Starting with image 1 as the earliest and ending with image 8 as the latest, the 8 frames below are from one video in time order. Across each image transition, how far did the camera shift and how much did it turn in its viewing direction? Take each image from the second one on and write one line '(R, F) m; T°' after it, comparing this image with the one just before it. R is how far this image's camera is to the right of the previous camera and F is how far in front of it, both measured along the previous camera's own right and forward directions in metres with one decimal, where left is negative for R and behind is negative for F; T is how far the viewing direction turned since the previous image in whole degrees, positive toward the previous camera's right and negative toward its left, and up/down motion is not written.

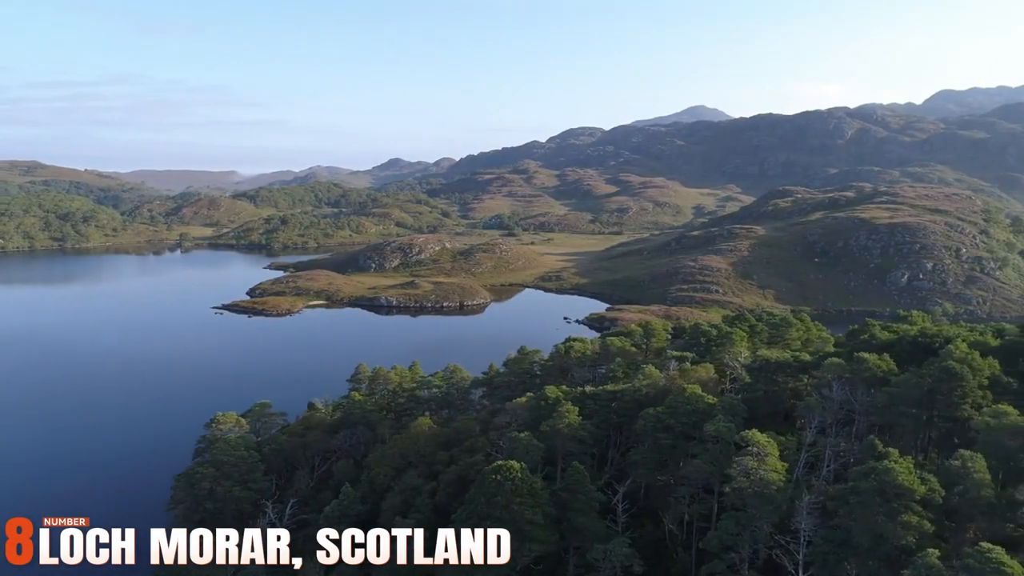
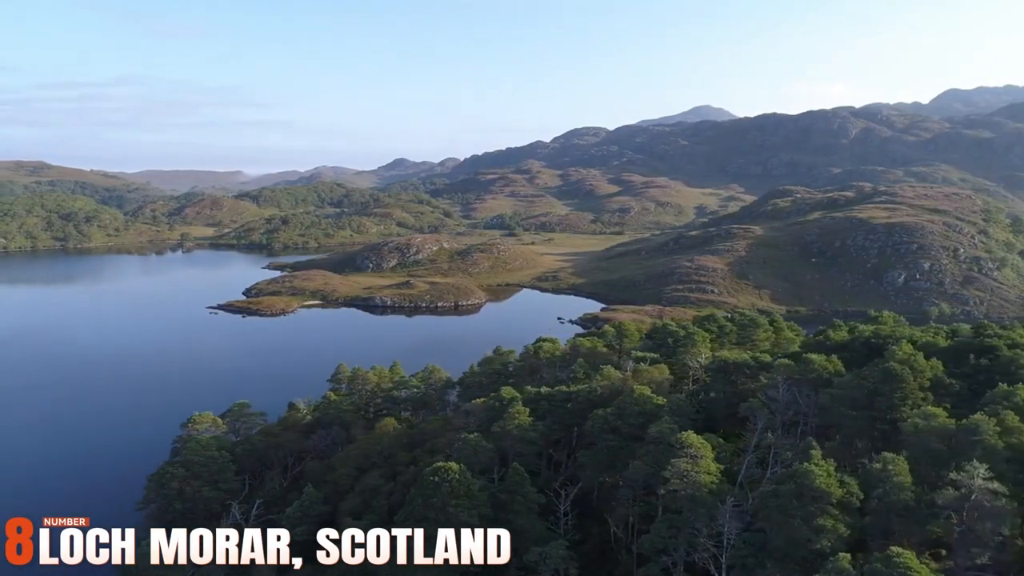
(+1.8, +0.2) m; 0°
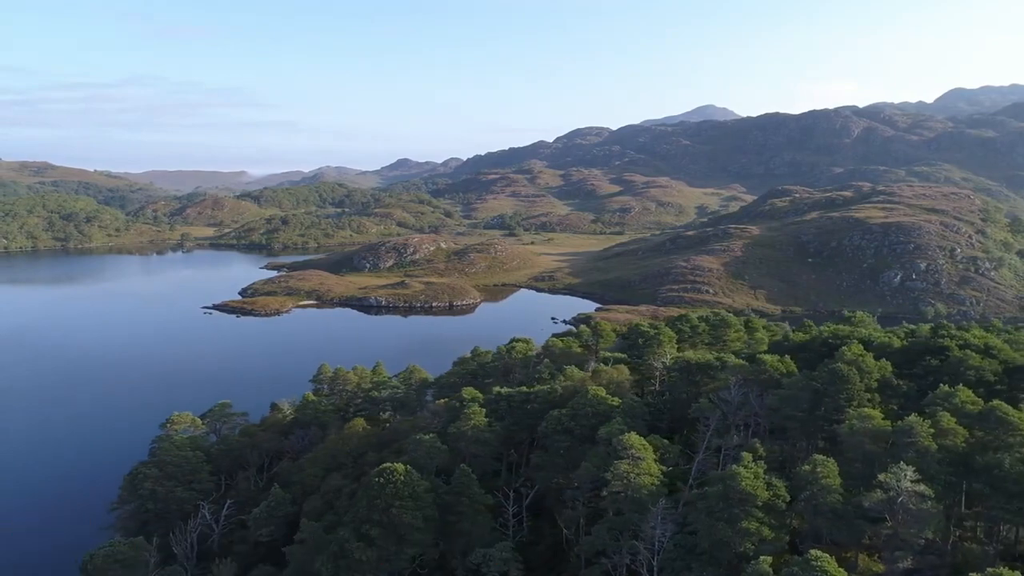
(+1.6, +0.1) m; 0°
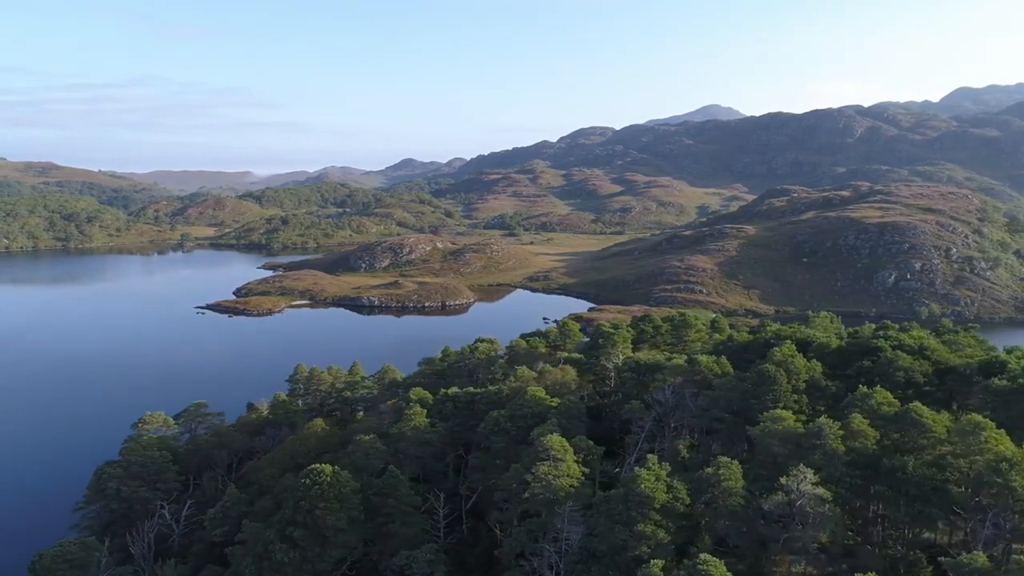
(+2.1, +0.2) m; 0°
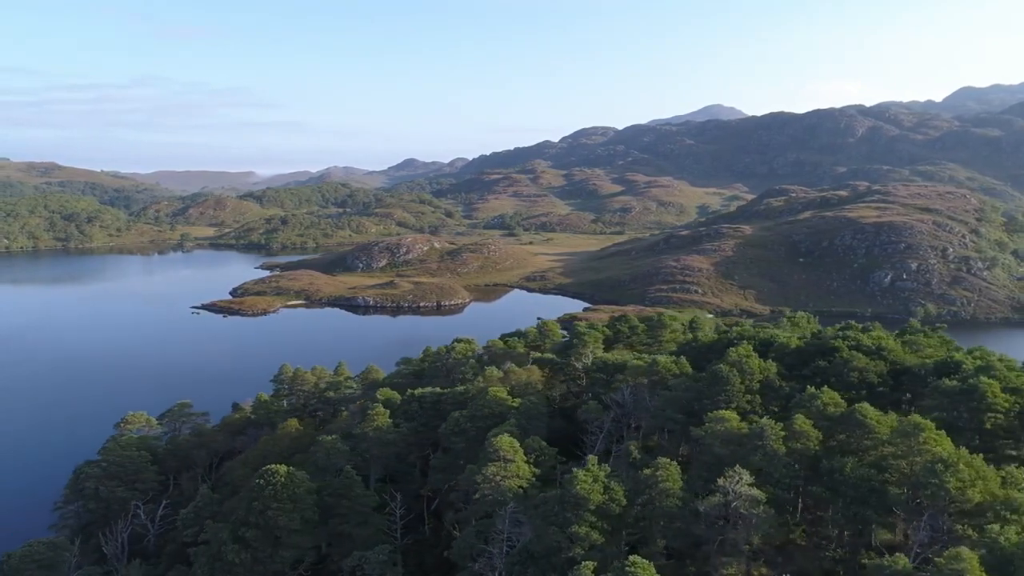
(+1.3, +0.1) m; 0°
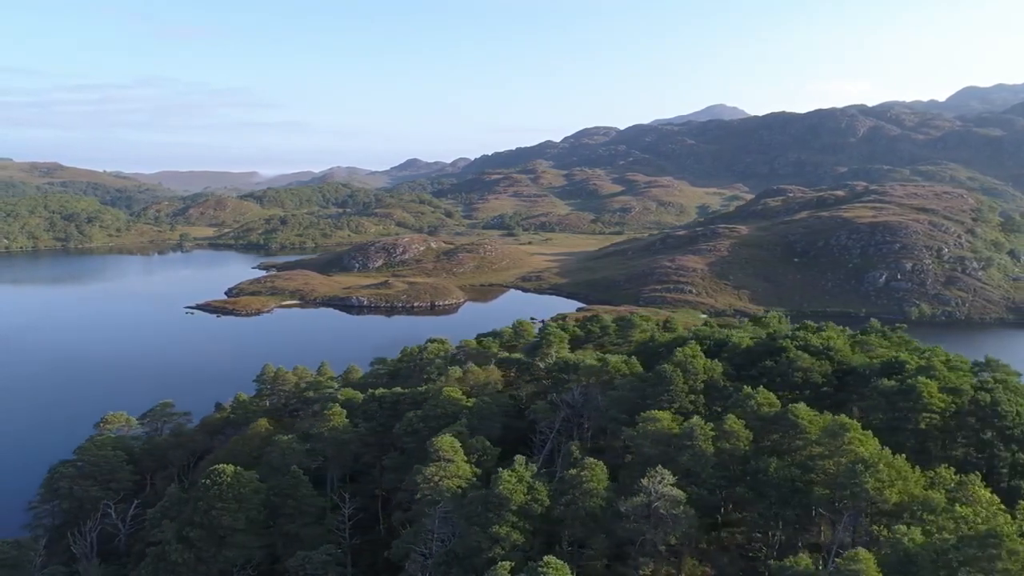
(+1.5, 0.0) m; 0°
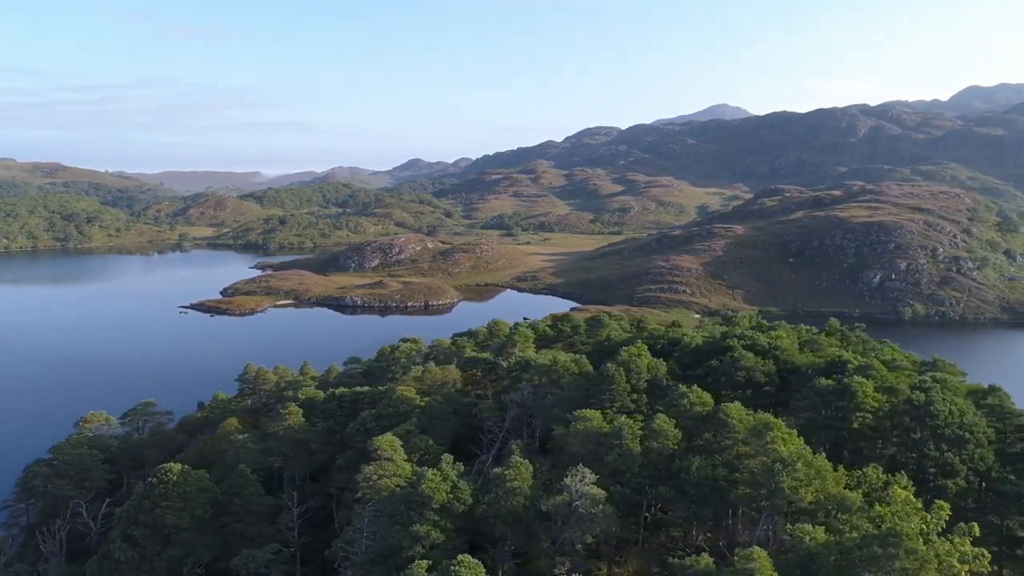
(+1.5, 0.0) m; 0°
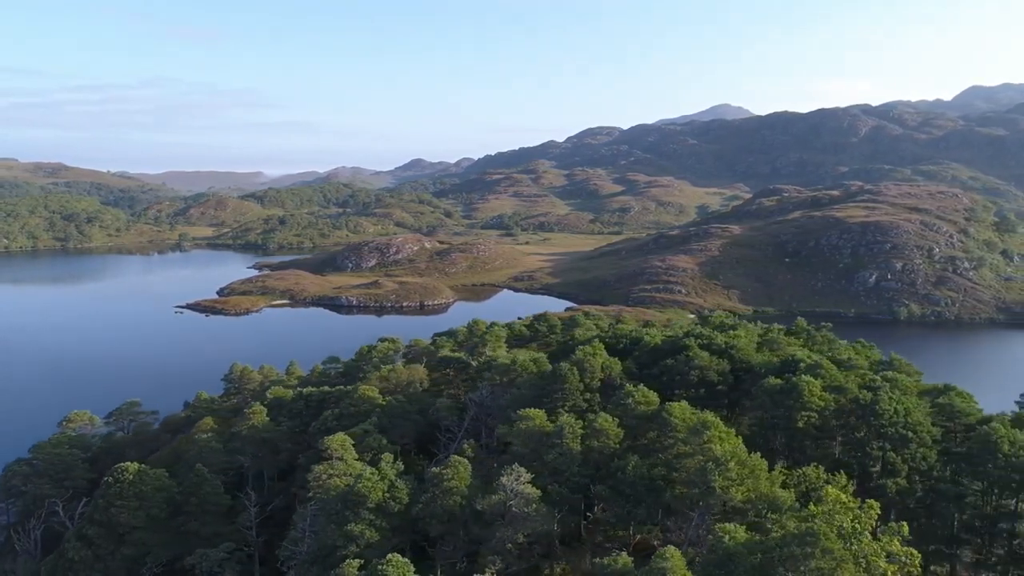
(+1.2, 0.0) m; 0°
